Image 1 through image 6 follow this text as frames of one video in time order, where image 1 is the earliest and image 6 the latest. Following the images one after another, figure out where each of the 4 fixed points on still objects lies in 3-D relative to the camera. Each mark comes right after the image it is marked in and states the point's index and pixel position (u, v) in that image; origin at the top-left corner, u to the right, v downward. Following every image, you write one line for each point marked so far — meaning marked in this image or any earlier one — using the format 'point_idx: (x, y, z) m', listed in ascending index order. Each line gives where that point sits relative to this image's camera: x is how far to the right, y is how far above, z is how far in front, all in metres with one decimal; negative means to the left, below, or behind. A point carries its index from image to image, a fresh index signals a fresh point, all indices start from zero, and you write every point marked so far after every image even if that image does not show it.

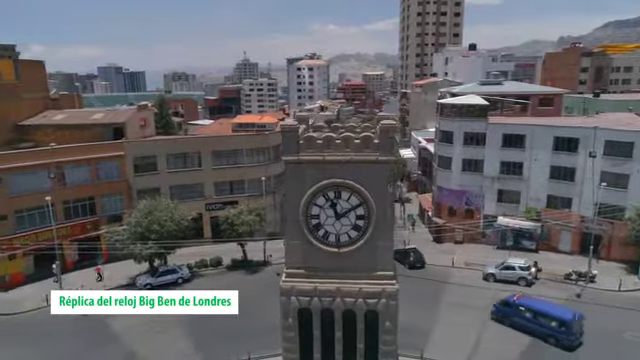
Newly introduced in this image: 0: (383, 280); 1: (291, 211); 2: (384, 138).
0: (+1.5, -2.4, +11.0) m
1: (-0.7, -0.8, +10.9) m
2: (+1.4, +0.9, +10.4) m
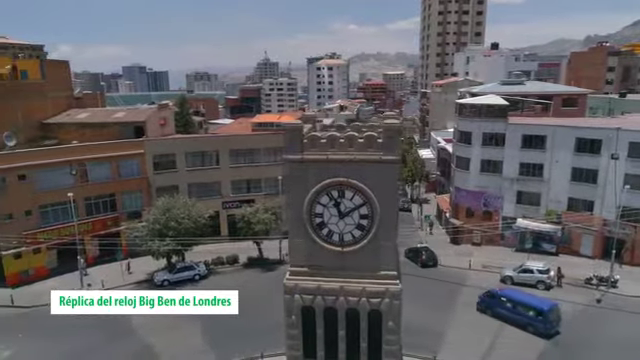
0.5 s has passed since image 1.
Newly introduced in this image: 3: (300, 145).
0: (+1.6, -2.4, +11.0) m
1: (-0.6, -0.7, +11.0) m
2: (+1.5, +1.0, +10.4) m
3: (-0.5, +0.8, +10.6) m
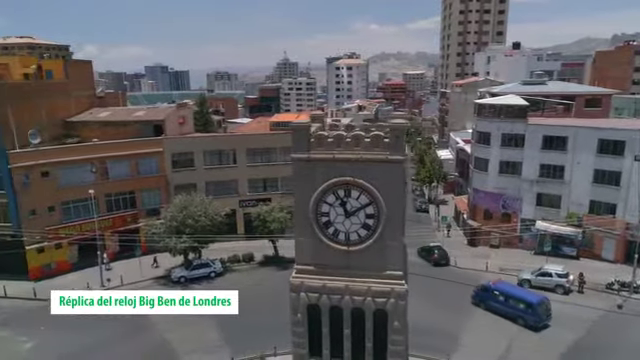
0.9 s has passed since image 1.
0: (+1.8, -2.4, +11.0) m
1: (-0.4, -0.7, +11.1) m
2: (+1.7, +1.0, +10.4) m
3: (-0.3, +0.9, +10.7) m
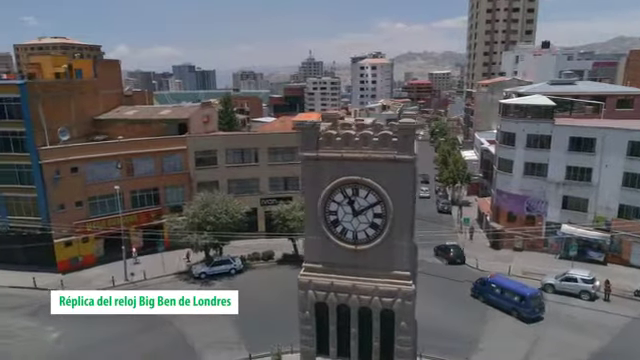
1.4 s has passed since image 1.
0: (+1.9, -2.4, +10.9) m
1: (-0.2, -0.7, +11.2) m
2: (+1.9, +1.0, +10.3) m
3: (-0.1, +0.9, +10.8) m
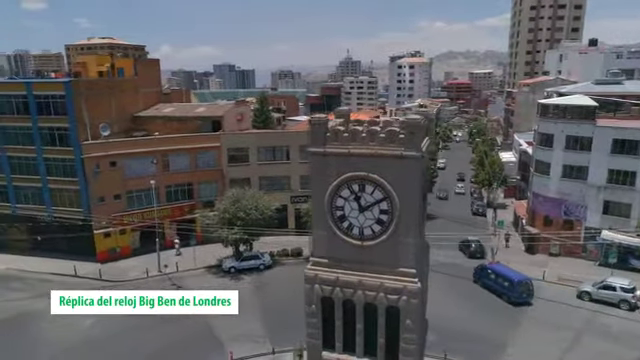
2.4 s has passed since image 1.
0: (+2.1, -2.3, +10.9) m
1: (0.0, -0.5, +11.3) m
2: (+2.0, +1.0, +10.3) m
3: (+0.1, +1.0, +10.9) m
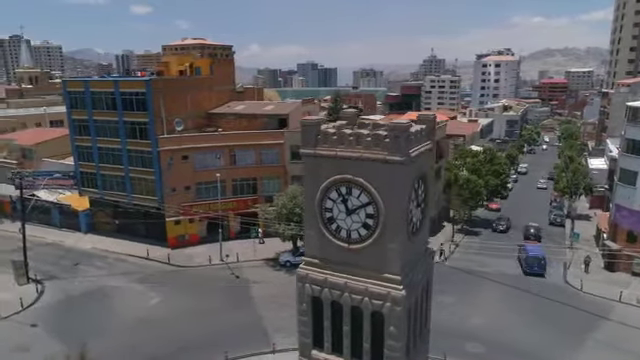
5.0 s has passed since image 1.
0: (+1.7, -2.4, +10.7) m
1: (-0.2, -0.6, +11.5) m
2: (+1.7, +0.9, +10.1) m
3: (-0.1, +1.0, +11.0) m
